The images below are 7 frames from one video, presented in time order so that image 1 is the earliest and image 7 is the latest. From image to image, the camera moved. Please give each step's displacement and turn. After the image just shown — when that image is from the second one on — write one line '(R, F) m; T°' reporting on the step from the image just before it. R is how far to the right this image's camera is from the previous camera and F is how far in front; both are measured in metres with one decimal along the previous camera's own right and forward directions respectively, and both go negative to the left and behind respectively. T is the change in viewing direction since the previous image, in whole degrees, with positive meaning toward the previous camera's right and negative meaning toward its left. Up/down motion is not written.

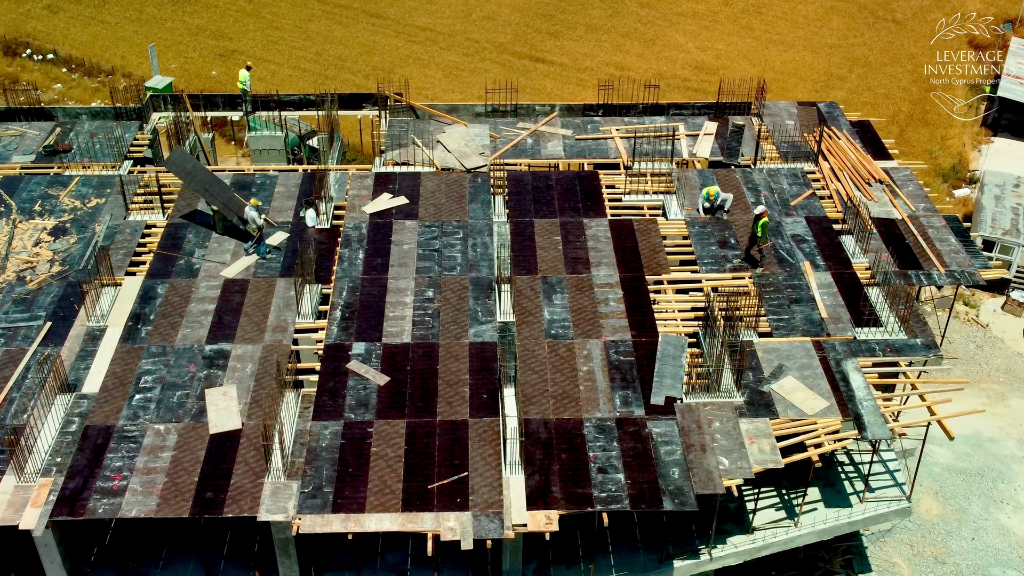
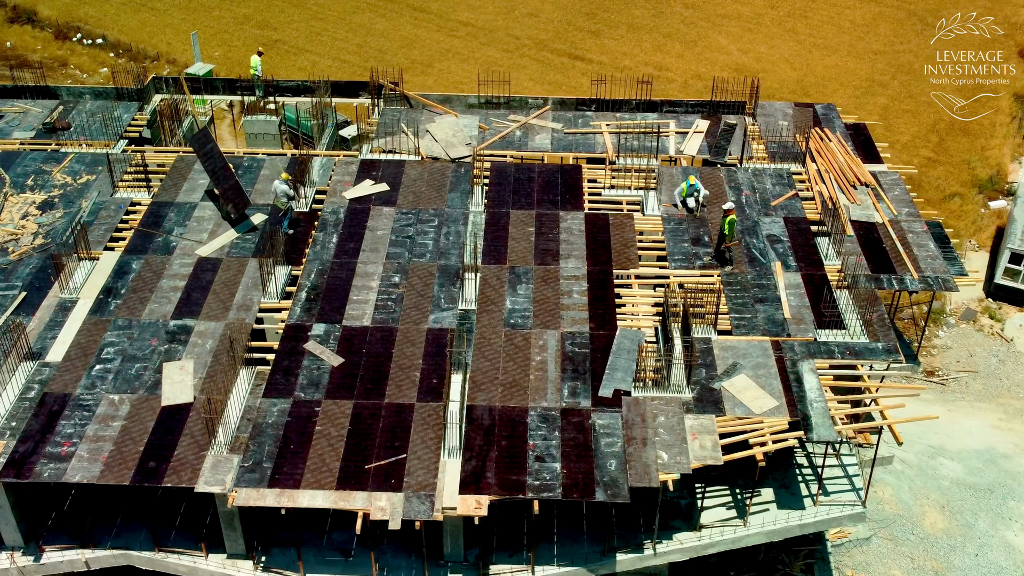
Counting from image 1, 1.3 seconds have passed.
(+2.6, -0.1) m; -2°
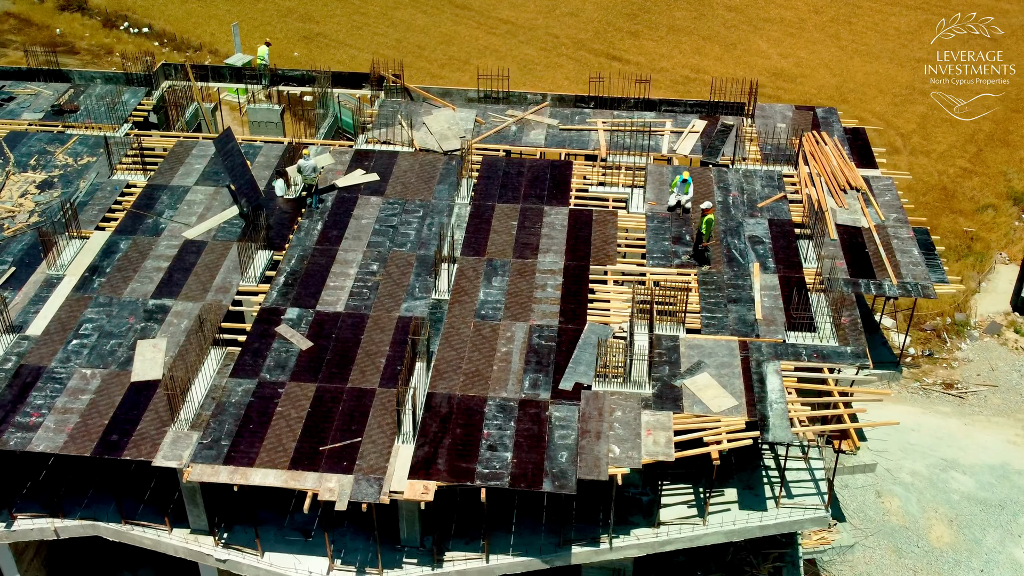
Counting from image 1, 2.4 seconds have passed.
(+2.2, -0.2) m; -2°
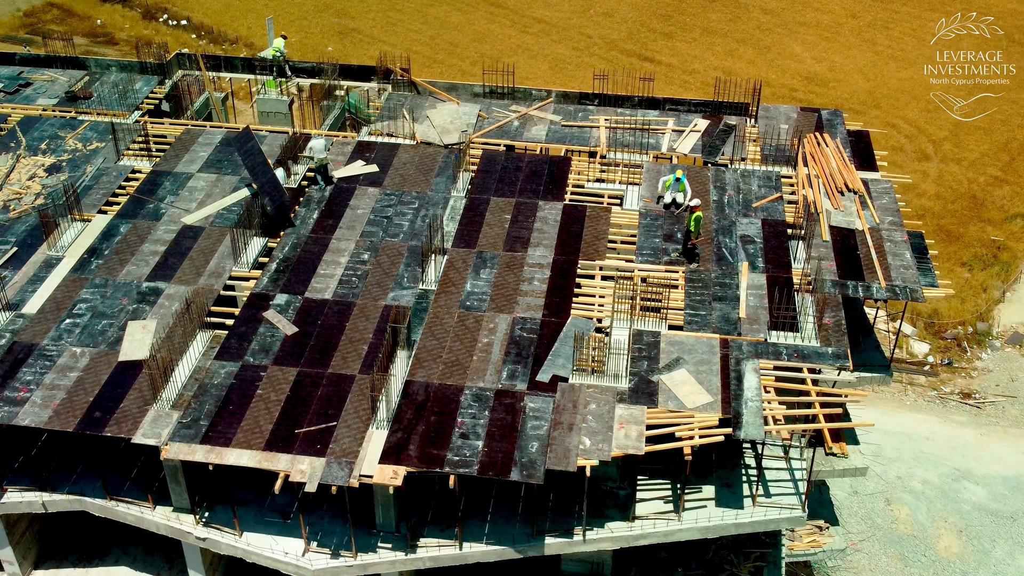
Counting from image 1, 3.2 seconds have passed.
(+1.5, -0.3) m; -2°
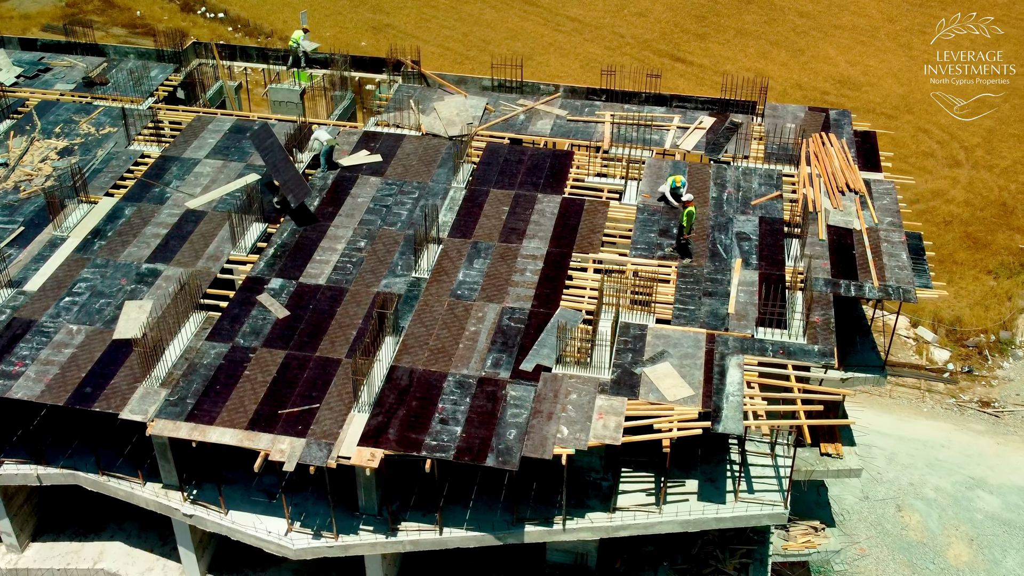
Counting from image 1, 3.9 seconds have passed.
(+1.3, -0.2) m; -2°
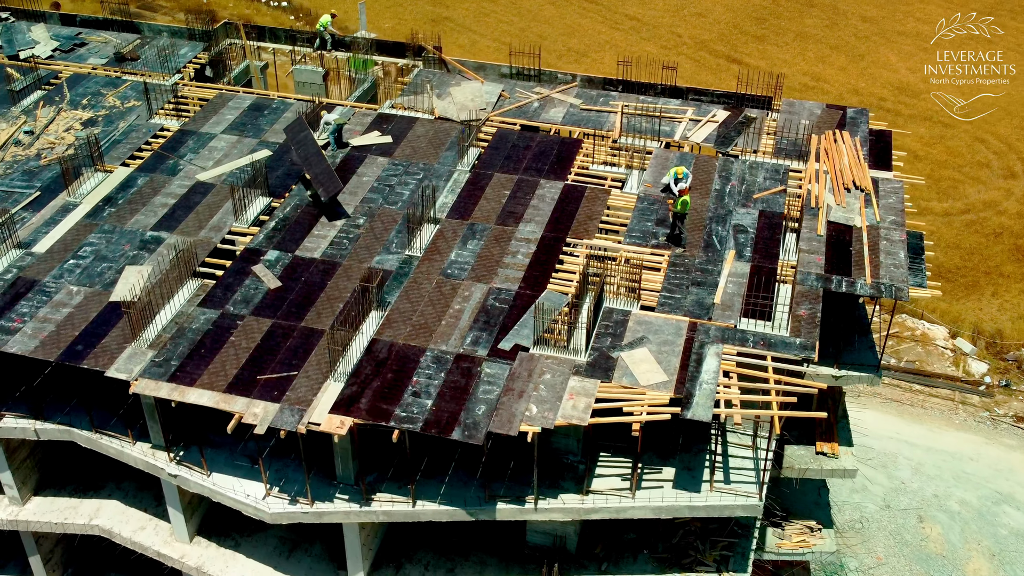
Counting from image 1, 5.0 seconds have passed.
(+2.2, -0.3) m; -3°
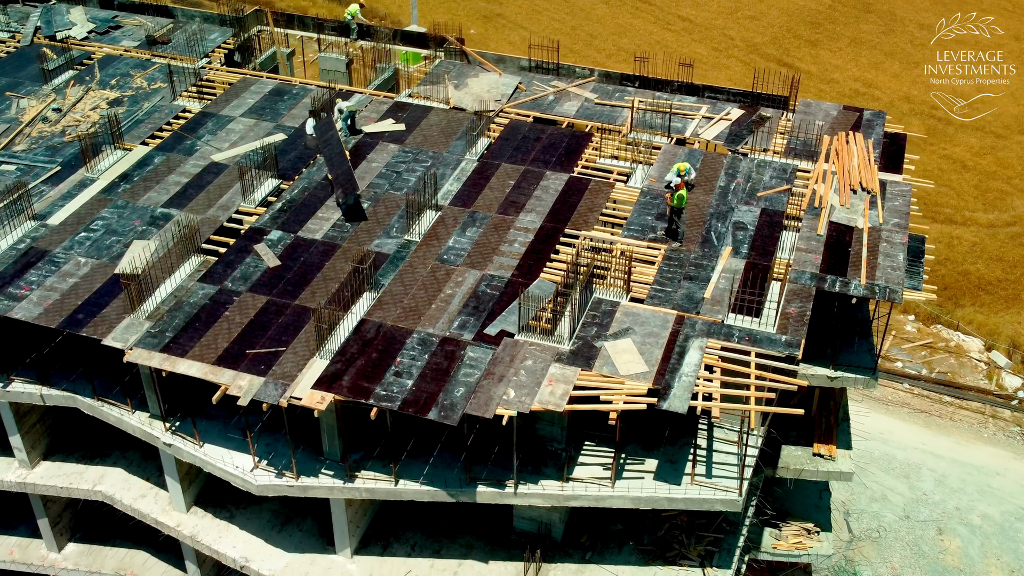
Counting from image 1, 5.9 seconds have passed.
(+1.8, -0.4) m; -3°
